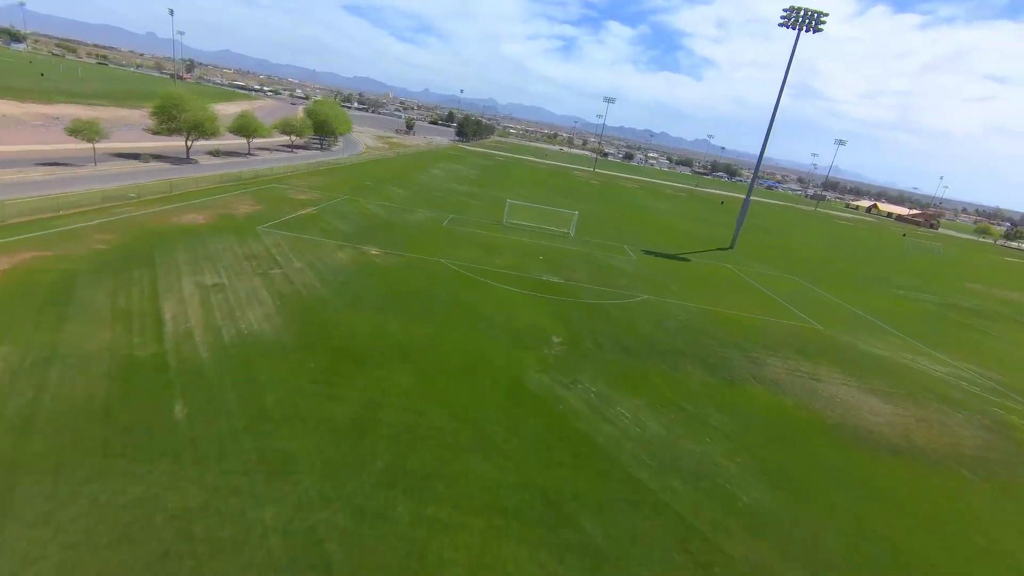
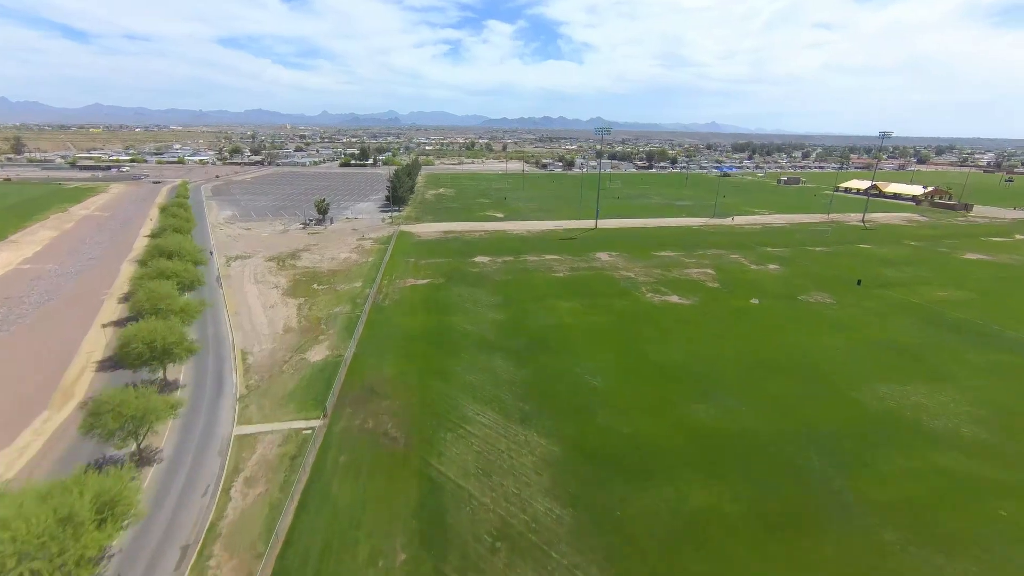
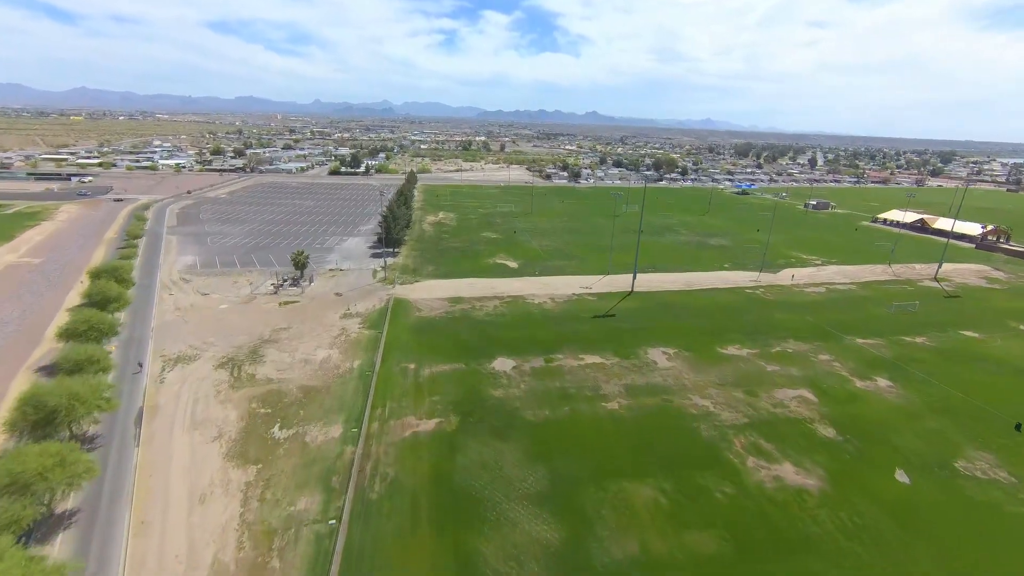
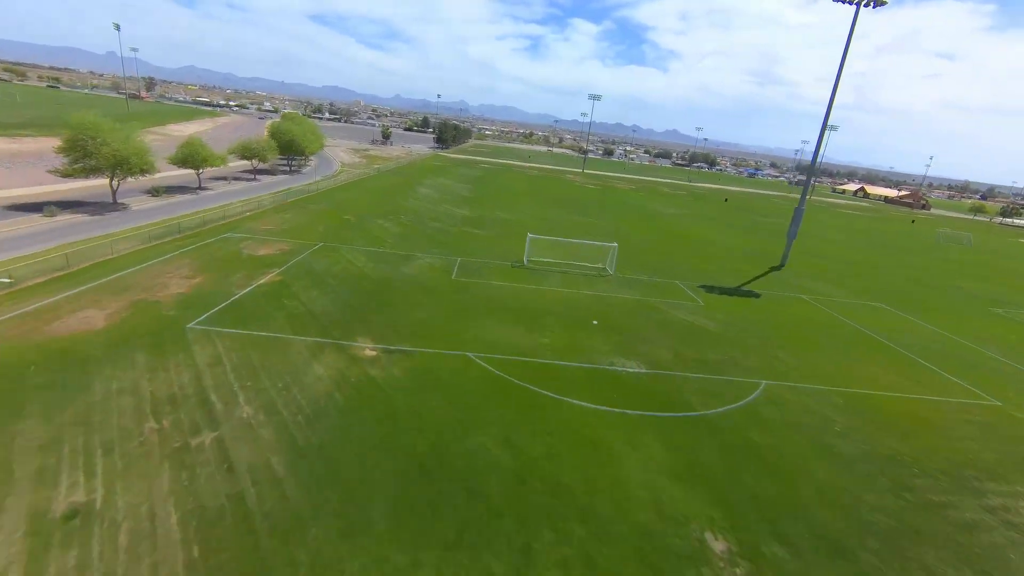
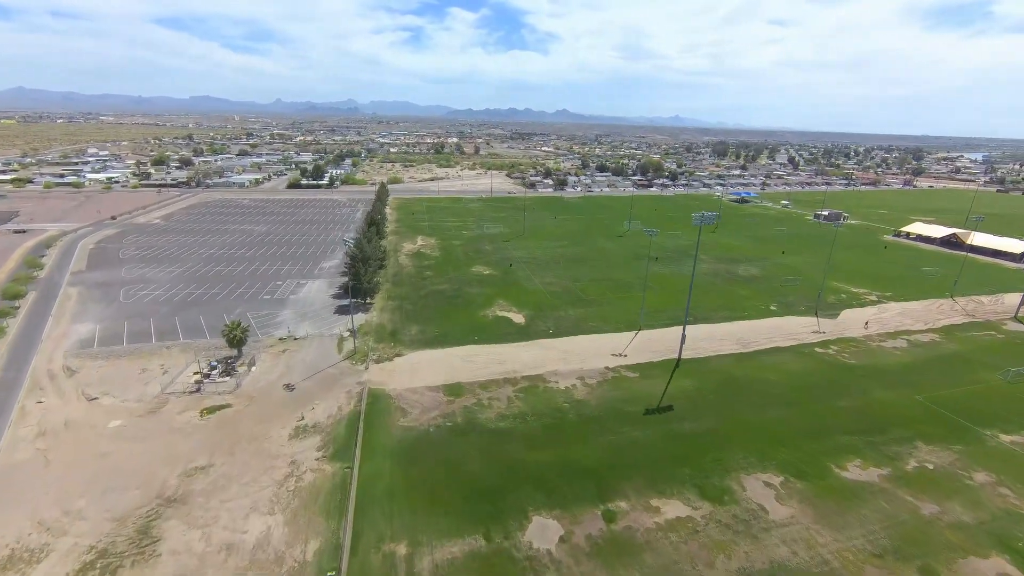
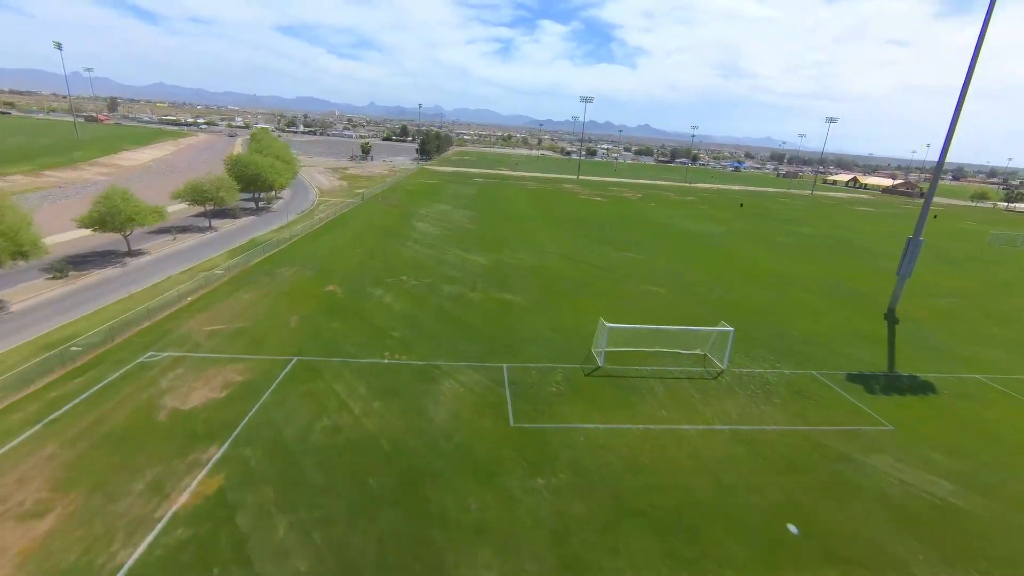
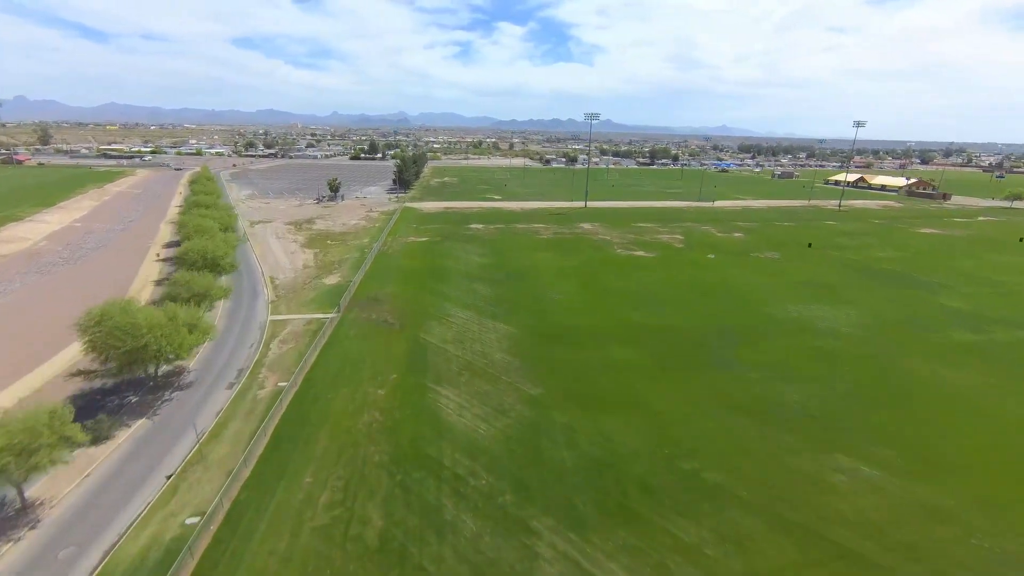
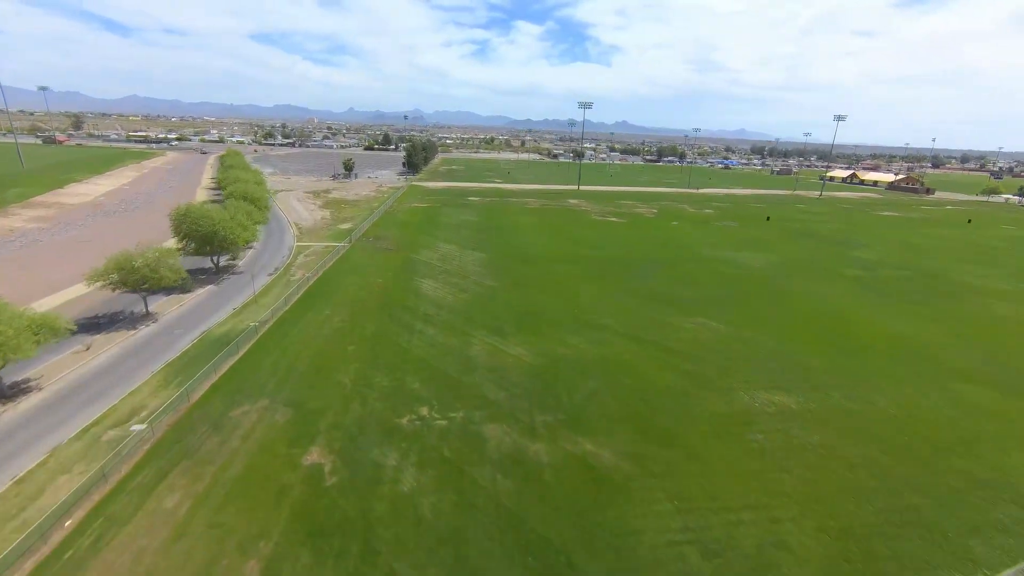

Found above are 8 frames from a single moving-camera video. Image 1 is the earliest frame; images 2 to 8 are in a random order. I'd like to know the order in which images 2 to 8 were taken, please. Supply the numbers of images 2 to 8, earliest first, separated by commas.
4, 6, 8, 7, 2, 3, 5
